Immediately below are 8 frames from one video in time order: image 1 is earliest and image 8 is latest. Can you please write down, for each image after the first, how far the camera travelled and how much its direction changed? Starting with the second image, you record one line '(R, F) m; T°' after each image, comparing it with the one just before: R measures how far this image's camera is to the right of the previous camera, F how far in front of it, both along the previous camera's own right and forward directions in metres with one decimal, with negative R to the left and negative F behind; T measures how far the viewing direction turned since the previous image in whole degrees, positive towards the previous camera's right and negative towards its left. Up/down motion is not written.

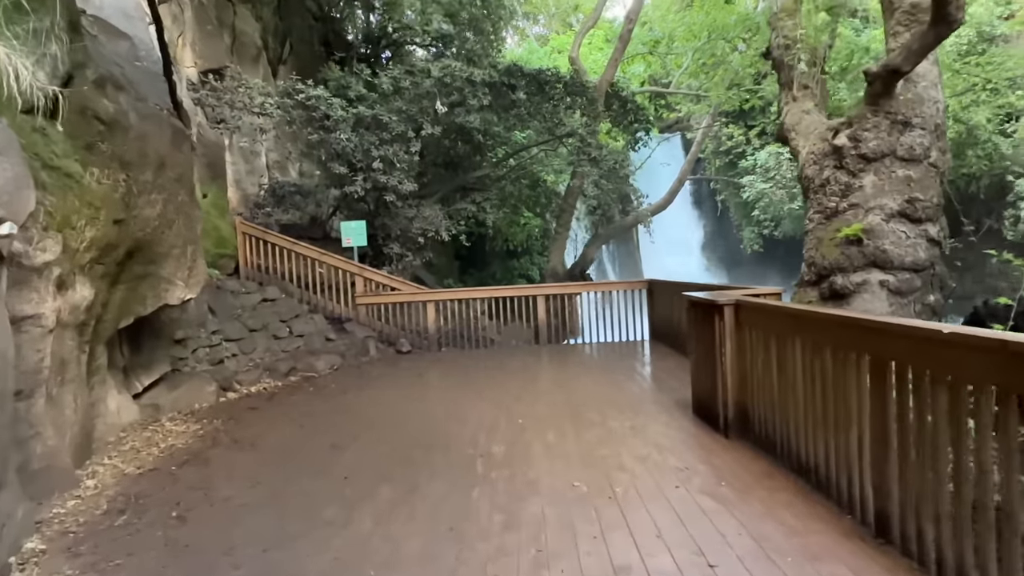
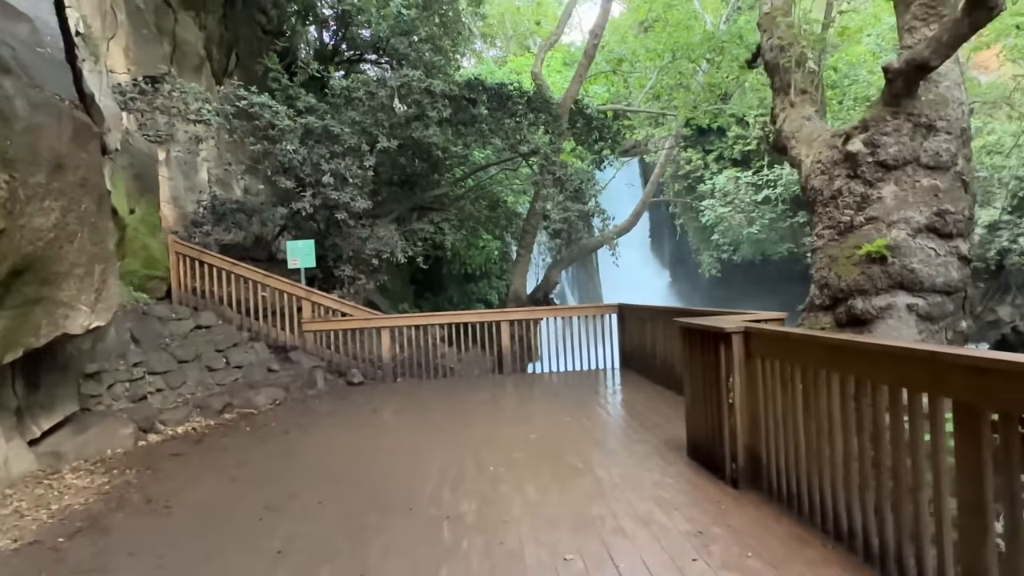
(-0.1, +0.6) m; +4°
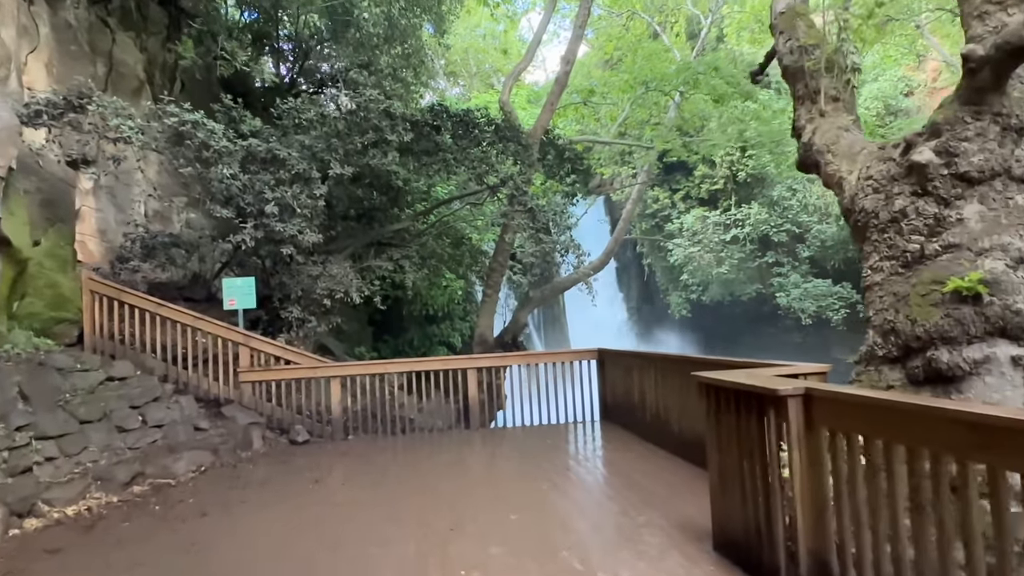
(-0.1, +0.8) m; +3°
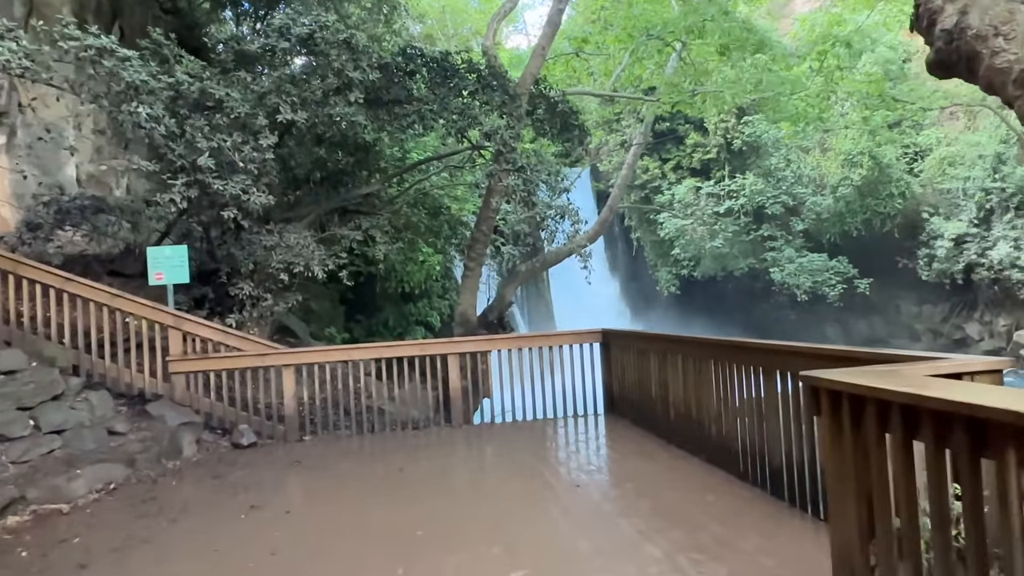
(-0.1, +1.1) m; +2°
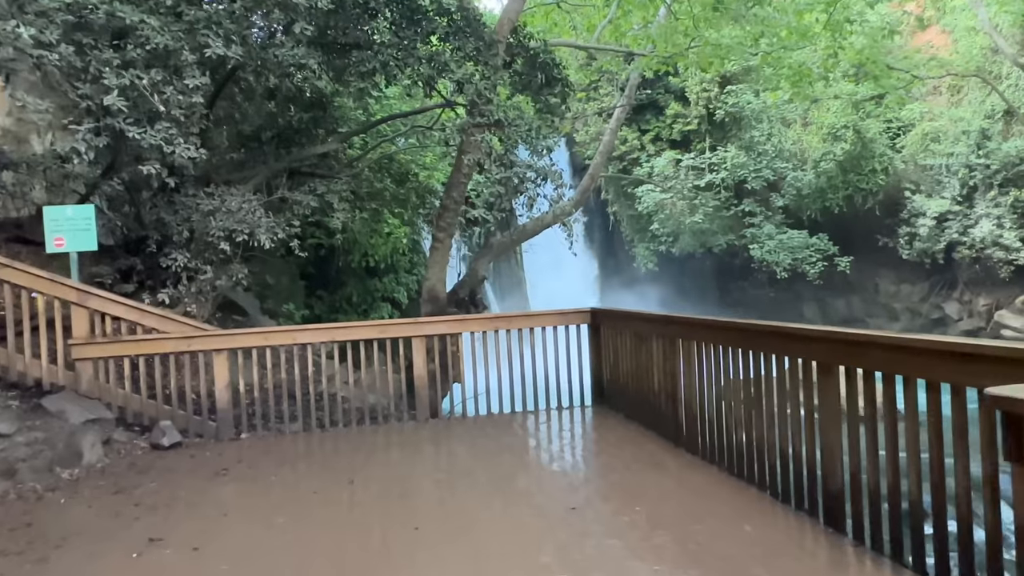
(0.0, +0.8) m; +3°
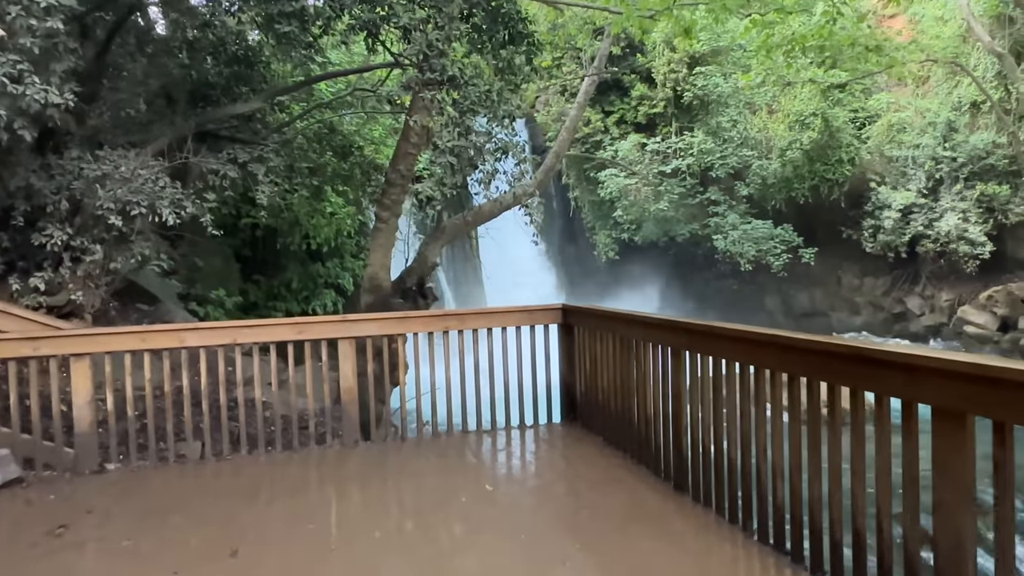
(0.0, +1.0) m; +4°
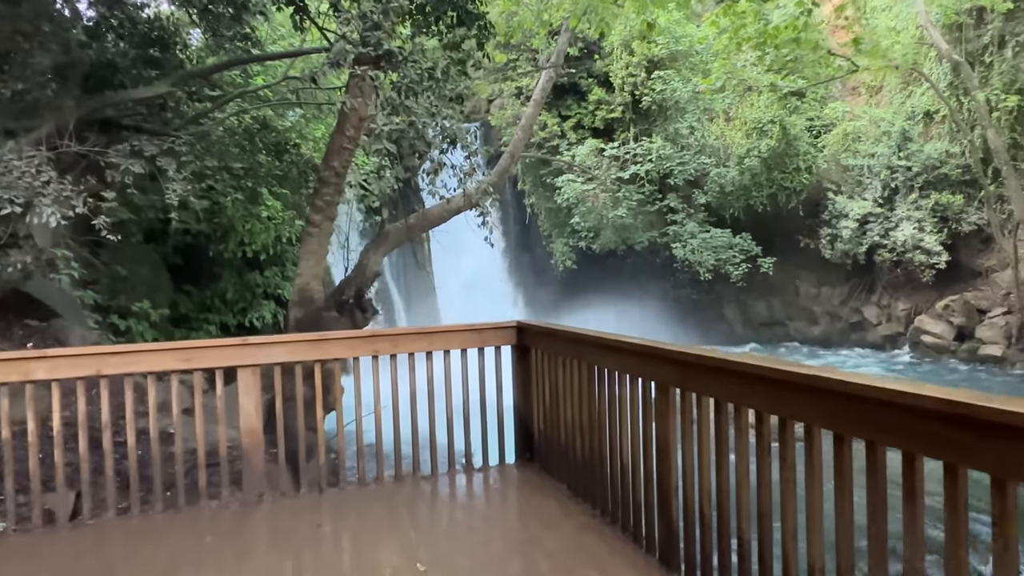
(+0.1, +0.7) m; +4°
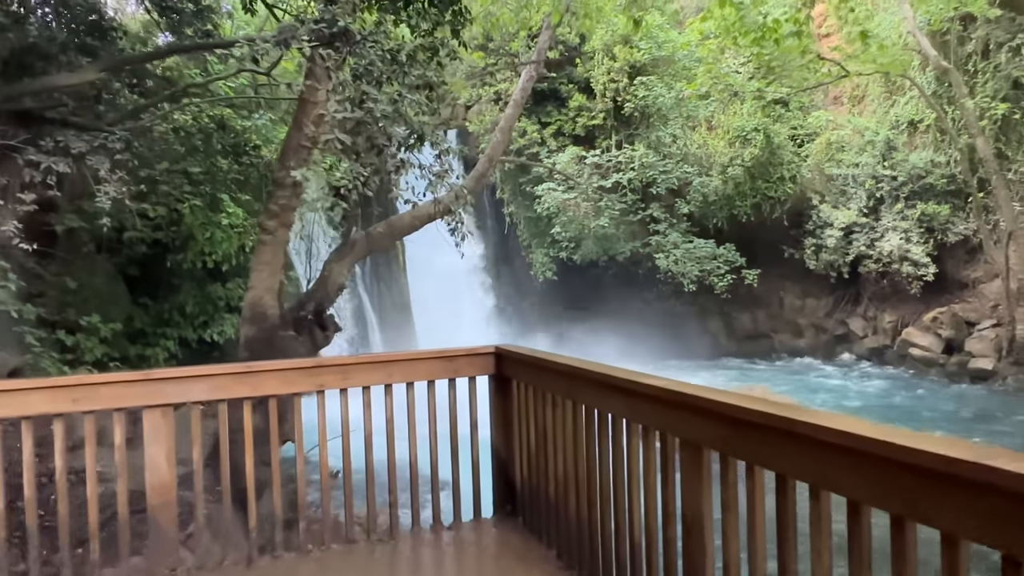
(0.0, +0.6) m; +2°
